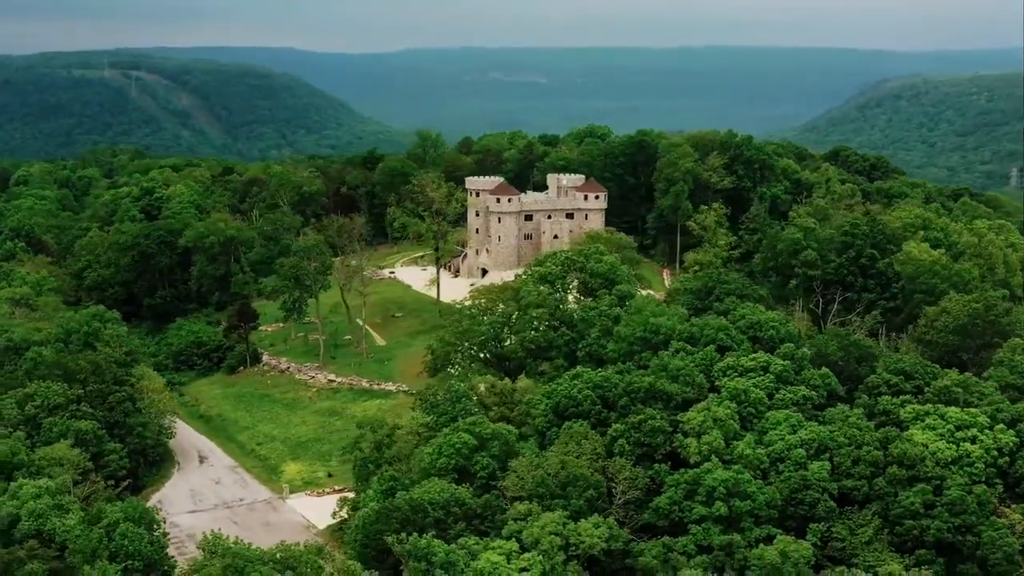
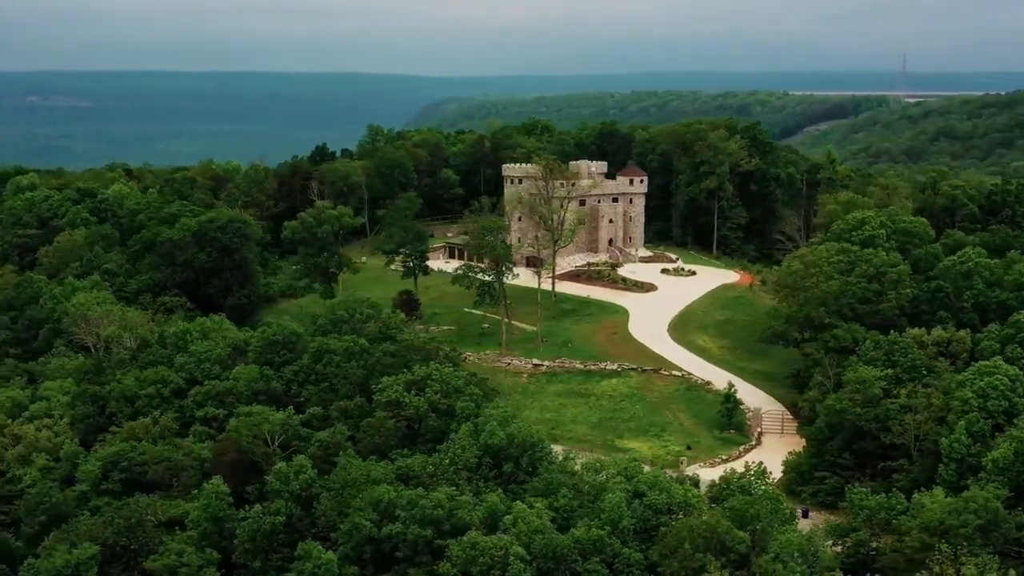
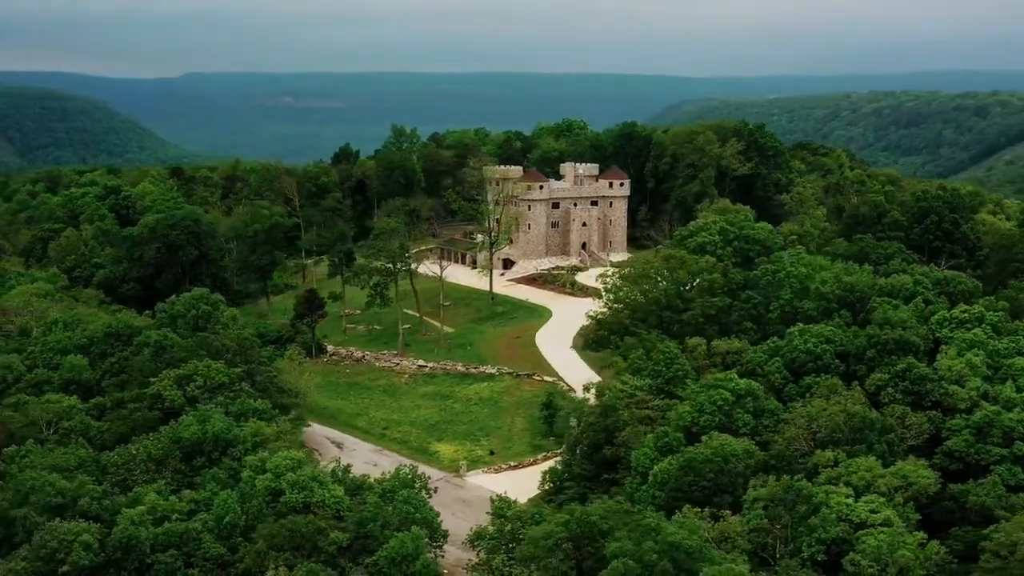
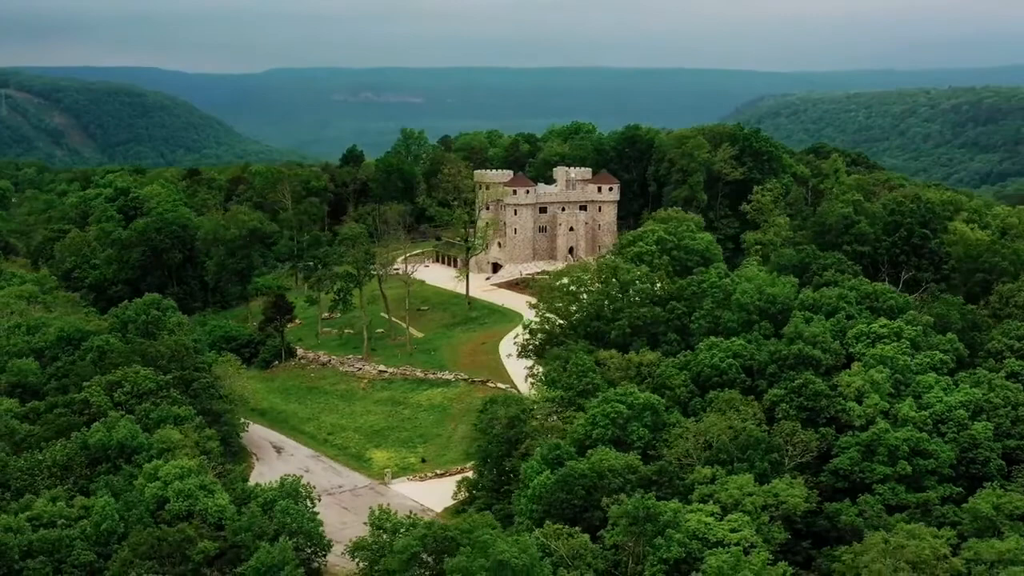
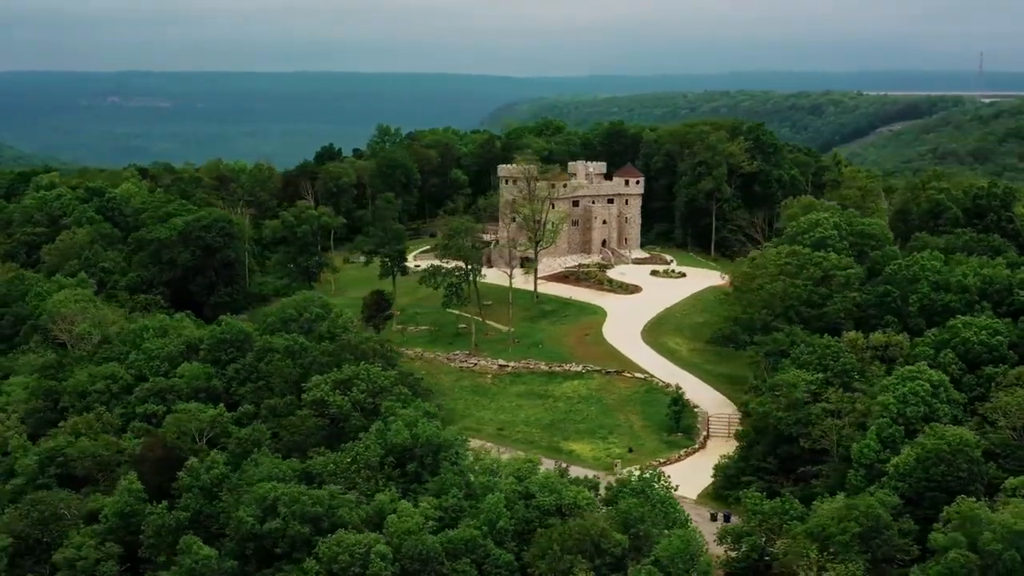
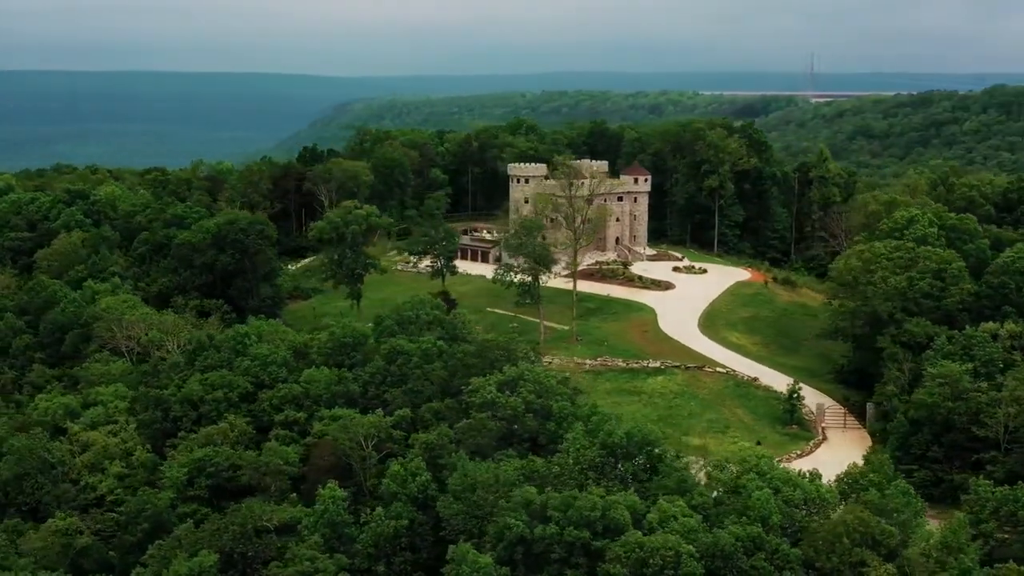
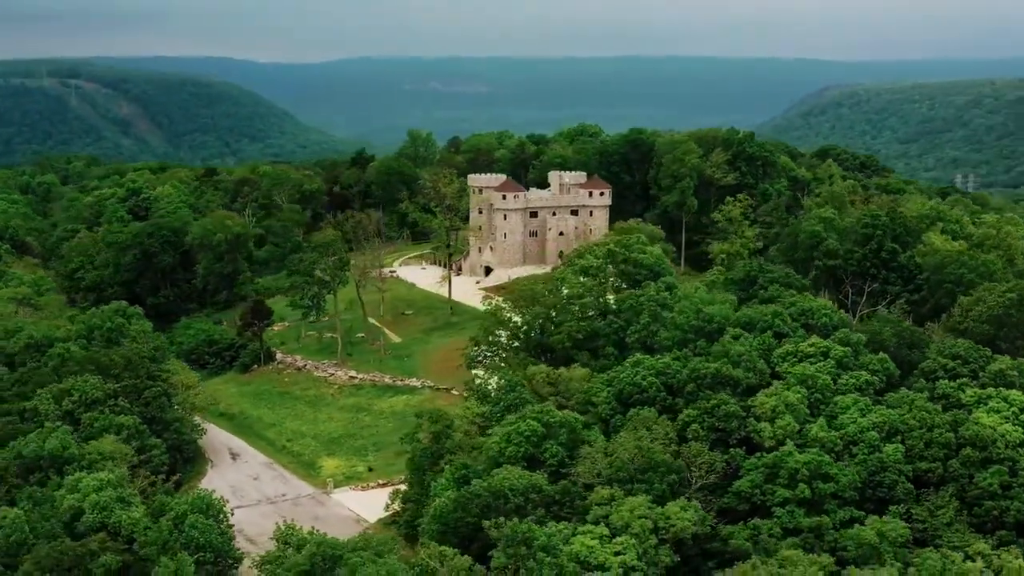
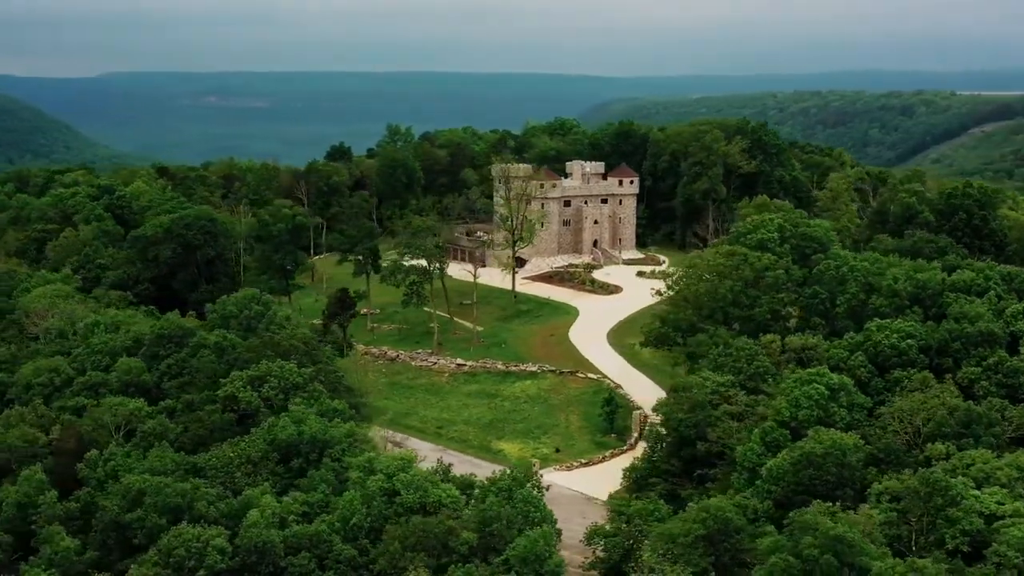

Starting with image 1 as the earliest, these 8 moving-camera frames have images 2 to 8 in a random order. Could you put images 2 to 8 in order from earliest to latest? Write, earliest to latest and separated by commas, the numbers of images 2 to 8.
7, 4, 3, 8, 5, 2, 6
